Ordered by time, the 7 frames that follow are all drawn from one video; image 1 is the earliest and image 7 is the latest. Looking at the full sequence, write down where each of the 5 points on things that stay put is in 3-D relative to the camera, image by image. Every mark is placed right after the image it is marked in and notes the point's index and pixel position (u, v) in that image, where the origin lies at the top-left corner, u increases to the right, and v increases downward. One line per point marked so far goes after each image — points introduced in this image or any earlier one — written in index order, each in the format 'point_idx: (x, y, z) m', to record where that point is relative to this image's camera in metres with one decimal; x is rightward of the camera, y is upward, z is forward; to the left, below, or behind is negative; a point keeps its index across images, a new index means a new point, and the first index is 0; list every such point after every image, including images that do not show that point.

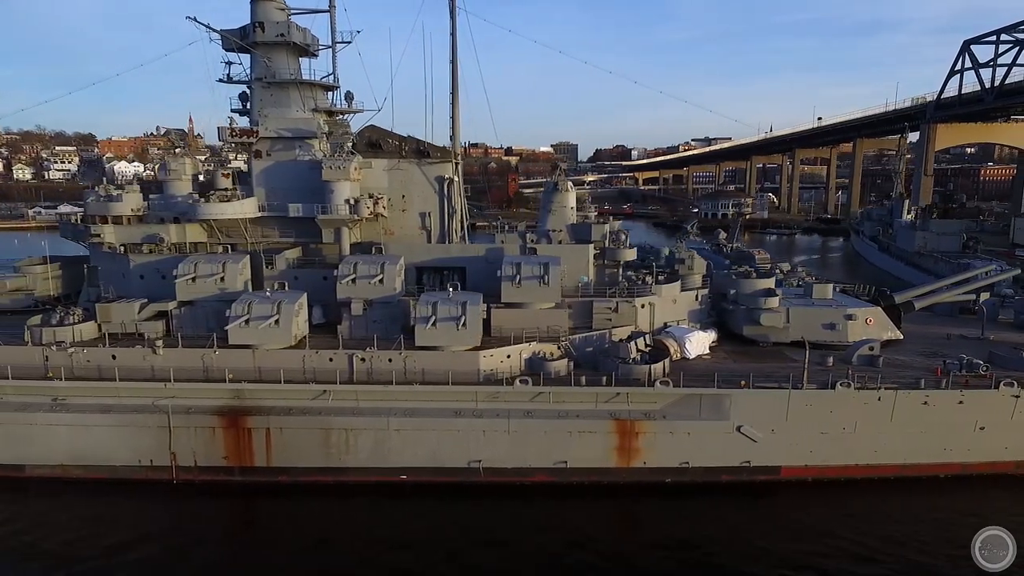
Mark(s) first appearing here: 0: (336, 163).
0: (-3.8, +2.7, +12.9) m
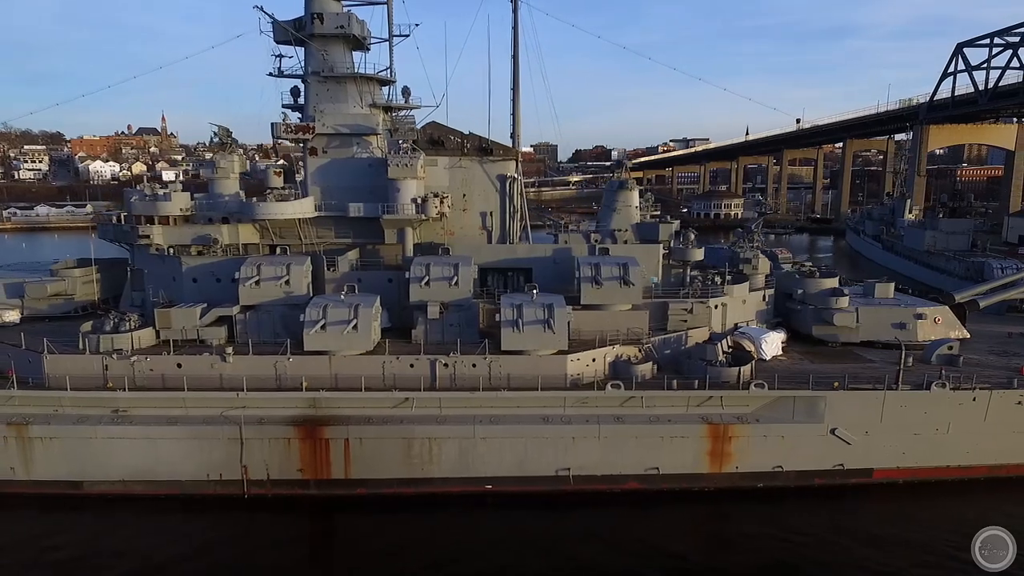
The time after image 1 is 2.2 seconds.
0: (-2.3, +2.6, +12.4) m
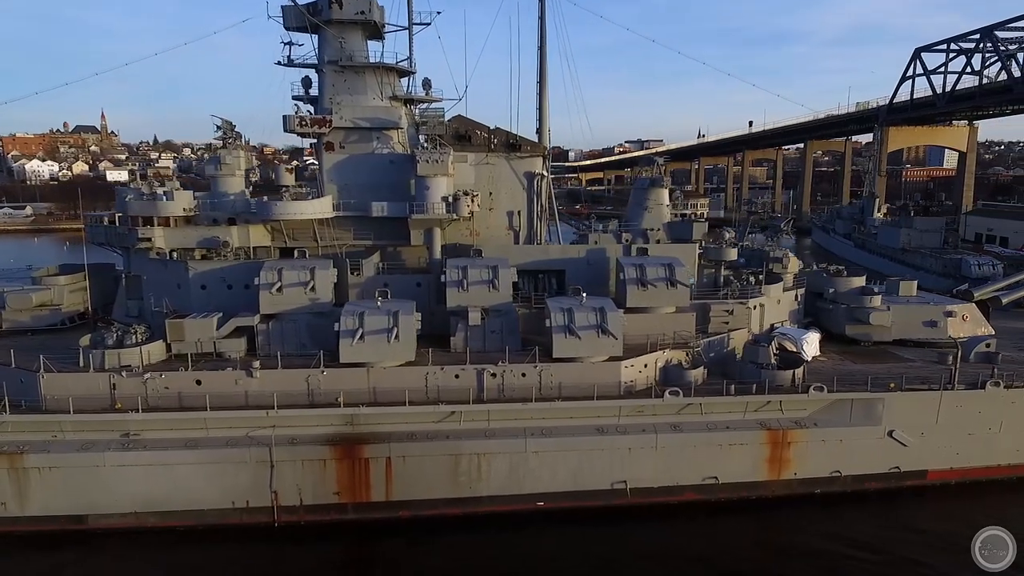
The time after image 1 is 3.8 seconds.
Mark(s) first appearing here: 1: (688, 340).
0: (-1.5, +2.5, +11.6) m
1: (+3.3, -1.0, +11.4) m
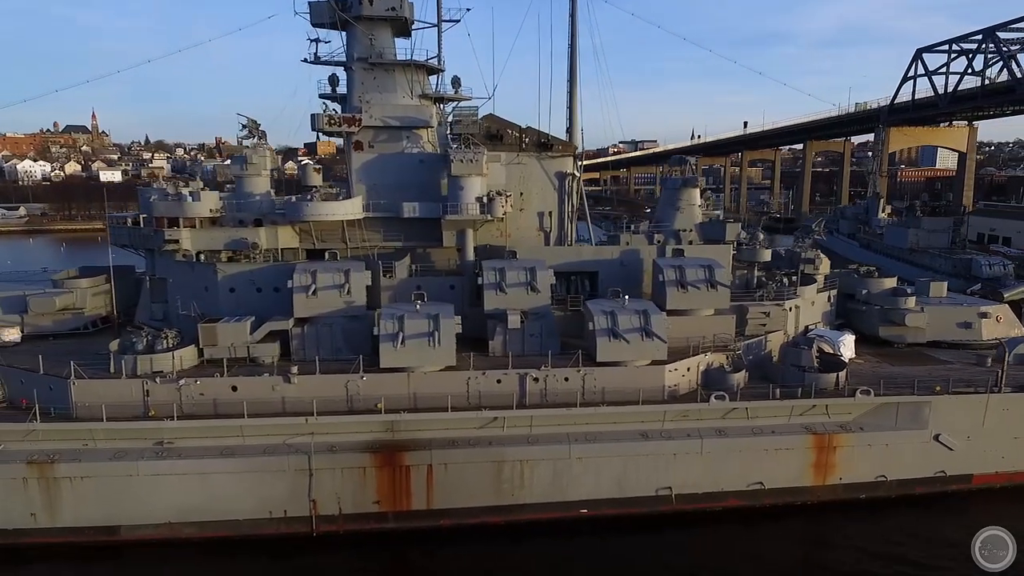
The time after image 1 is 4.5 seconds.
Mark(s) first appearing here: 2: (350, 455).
0: (-0.9, +2.5, +11.4) m
1: (+4.0, -1.0, +11.2) m
2: (-2.5, -2.6, +9.4) m
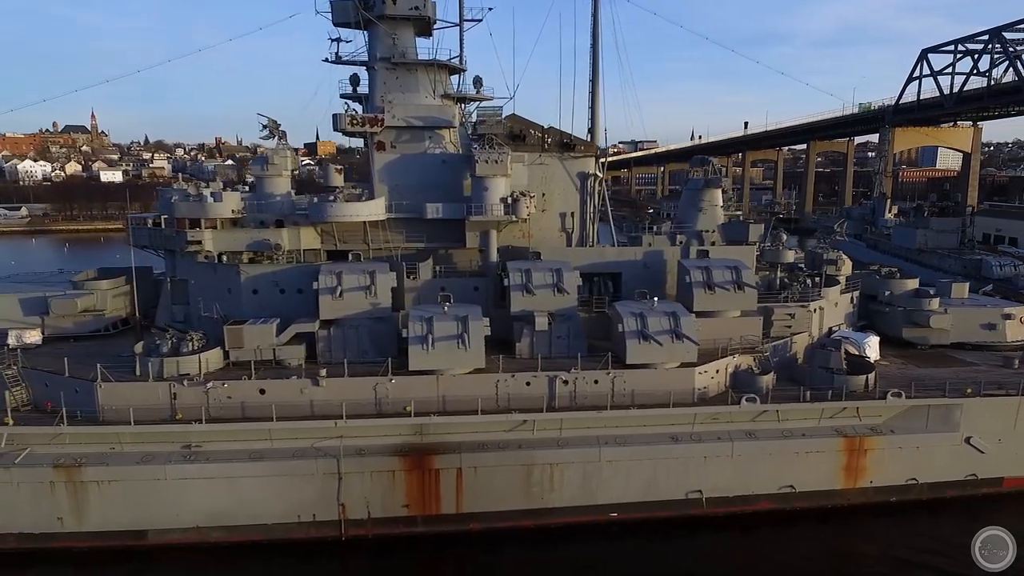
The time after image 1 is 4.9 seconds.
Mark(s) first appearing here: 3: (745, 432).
0: (-0.4, +2.4, +11.3) m
1: (+4.4, -1.0, +11.1) m
2: (-2.0, -2.6, +9.3) m
3: (+3.9, -2.4, +10.0) m
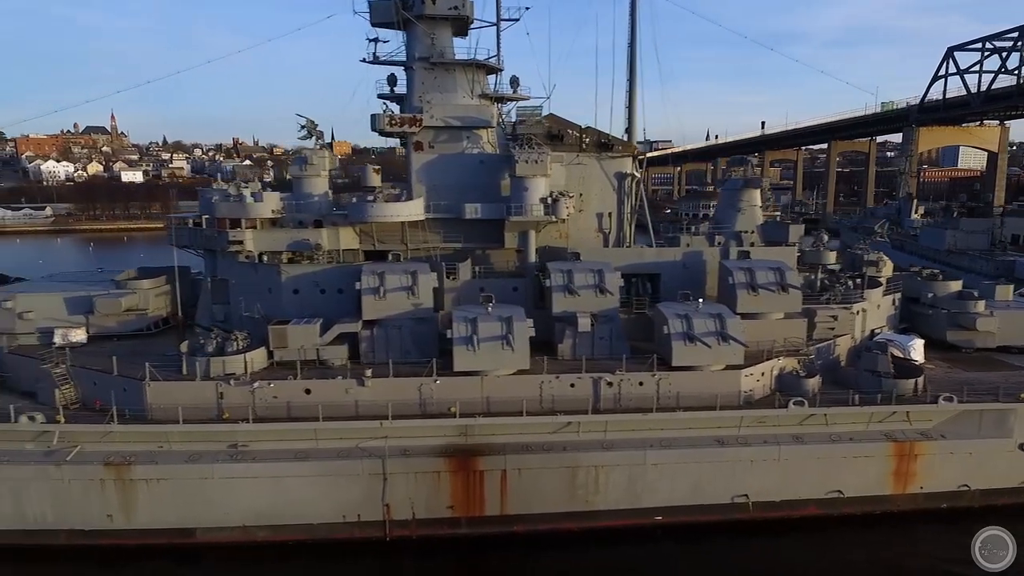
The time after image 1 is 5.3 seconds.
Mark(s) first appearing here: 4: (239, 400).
0: (+0.3, +2.4, +11.2) m
1: (+5.2, -1.1, +10.9) m
2: (-1.3, -2.6, +9.2) m
3: (+4.6, -2.4, +9.9) m
4: (-4.2, -1.7, +9.3) m
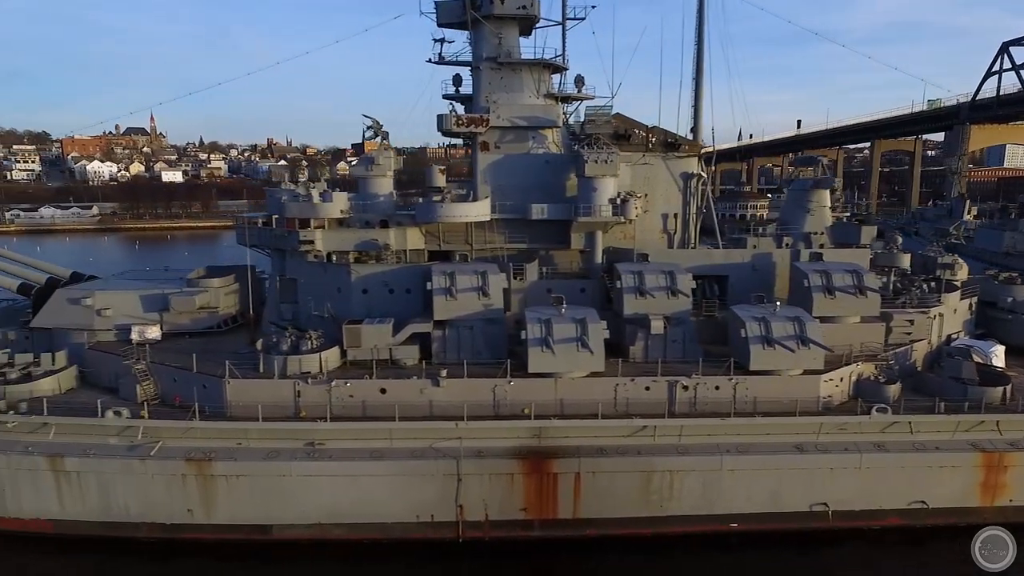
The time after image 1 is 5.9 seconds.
0: (+1.6, +2.4, +11.1) m
1: (+6.4, -1.1, +10.6) m
2: (-0.2, -2.6, +9.2) m
3: (+5.7, -2.5, +9.6) m
4: (-3.0, -1.7, +9.3) m
